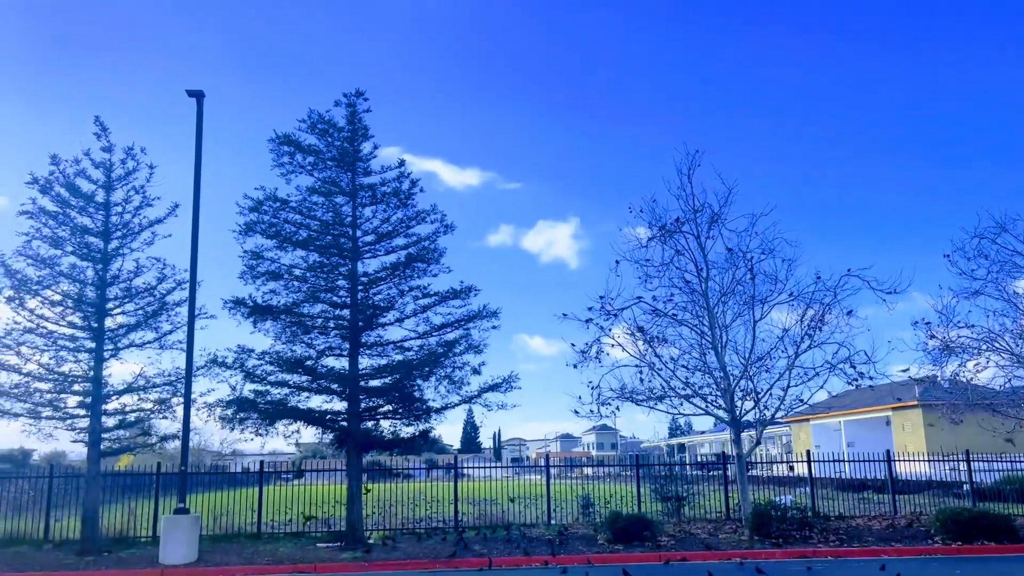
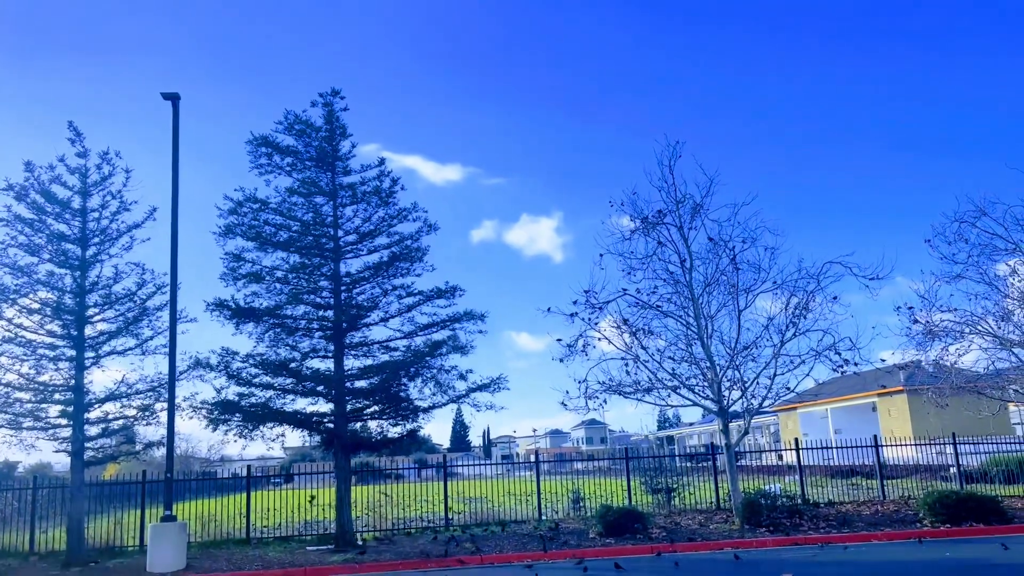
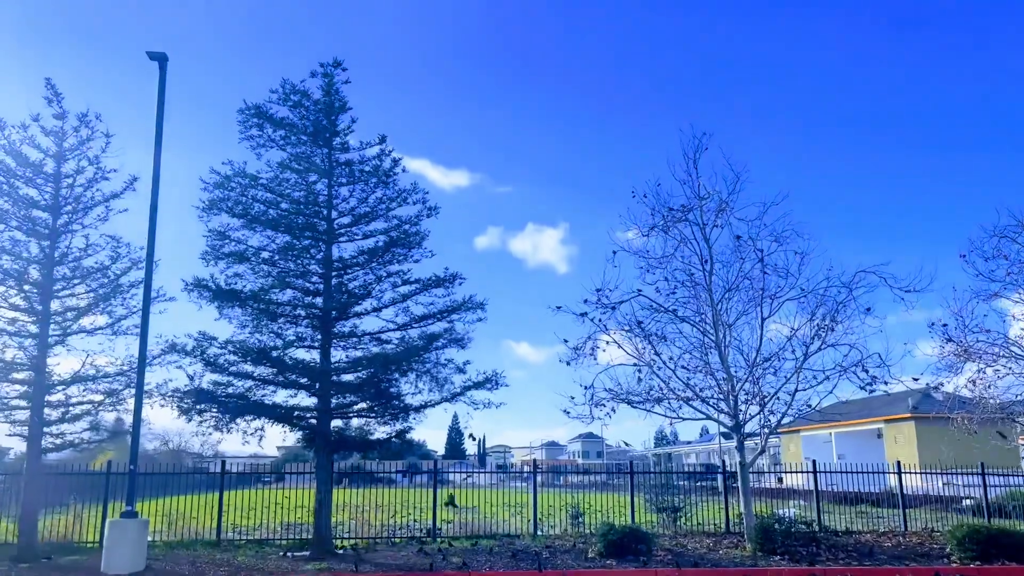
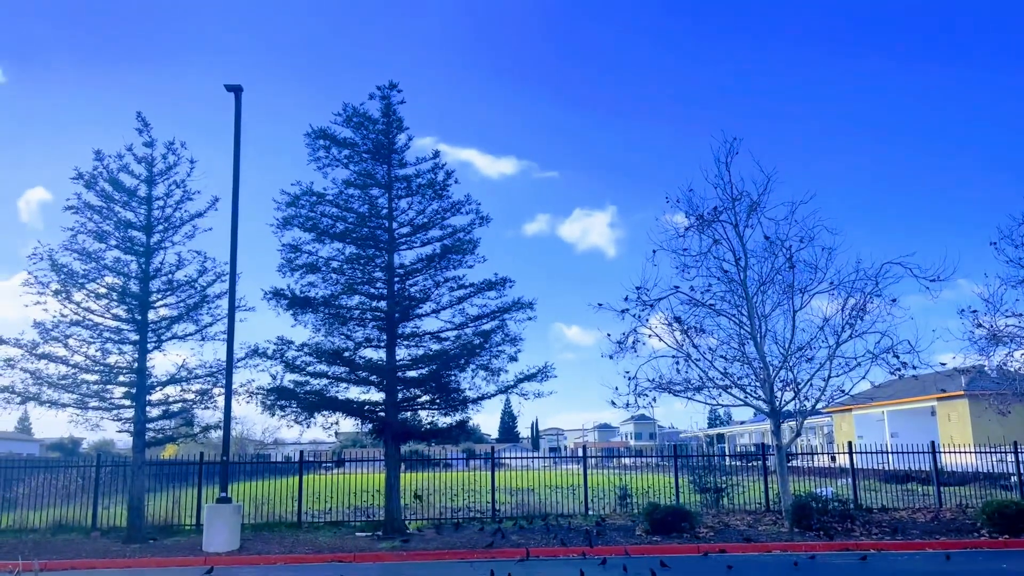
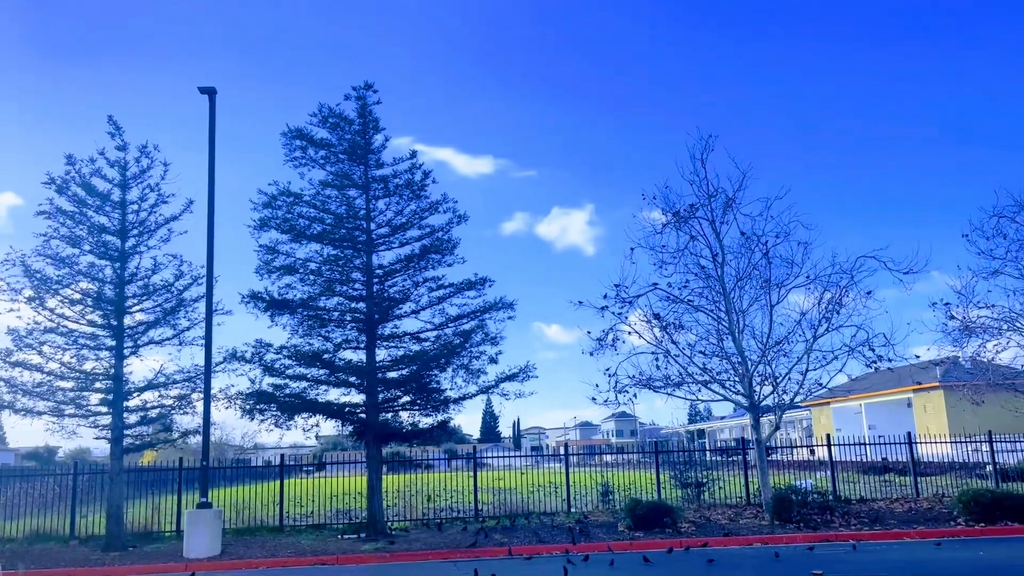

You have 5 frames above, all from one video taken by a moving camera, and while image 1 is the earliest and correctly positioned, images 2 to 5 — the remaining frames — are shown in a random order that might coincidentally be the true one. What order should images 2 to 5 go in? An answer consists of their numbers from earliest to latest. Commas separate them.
4, 5, 2, 3
